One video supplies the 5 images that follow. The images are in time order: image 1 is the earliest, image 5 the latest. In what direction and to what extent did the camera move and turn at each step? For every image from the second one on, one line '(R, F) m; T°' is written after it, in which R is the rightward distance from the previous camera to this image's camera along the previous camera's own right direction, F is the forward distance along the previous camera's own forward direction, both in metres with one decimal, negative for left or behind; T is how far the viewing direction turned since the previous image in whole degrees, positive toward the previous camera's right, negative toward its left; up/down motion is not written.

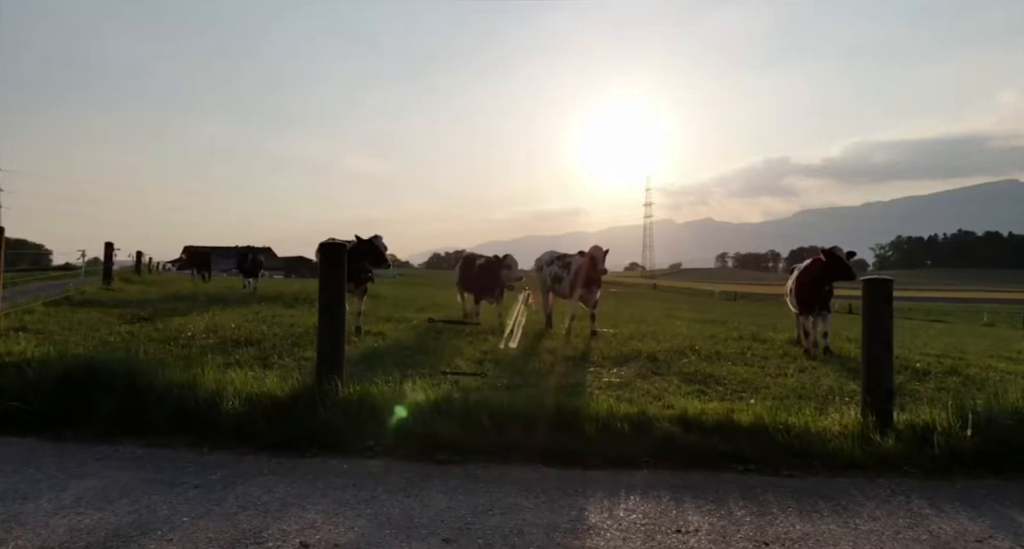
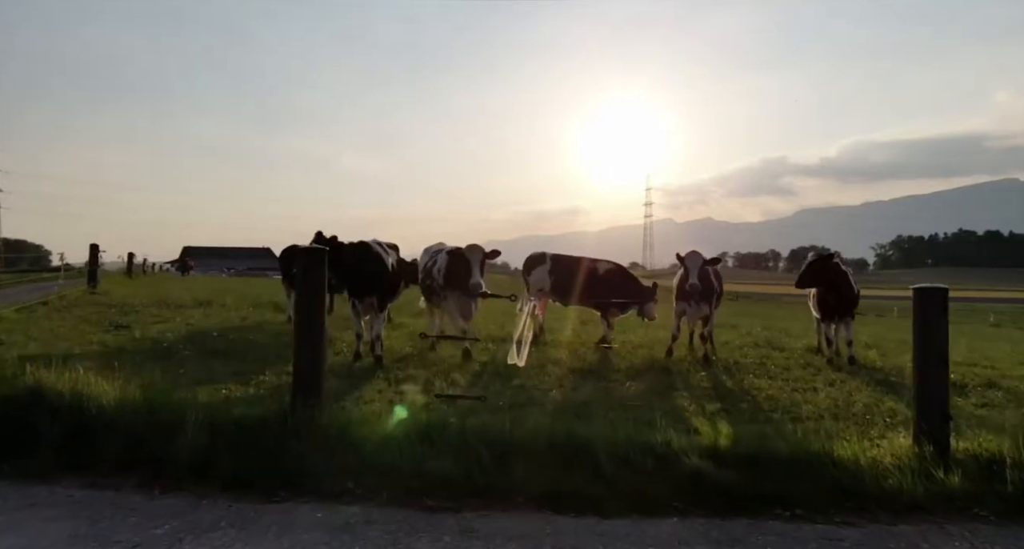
(0.0, +0.9) m; 0°
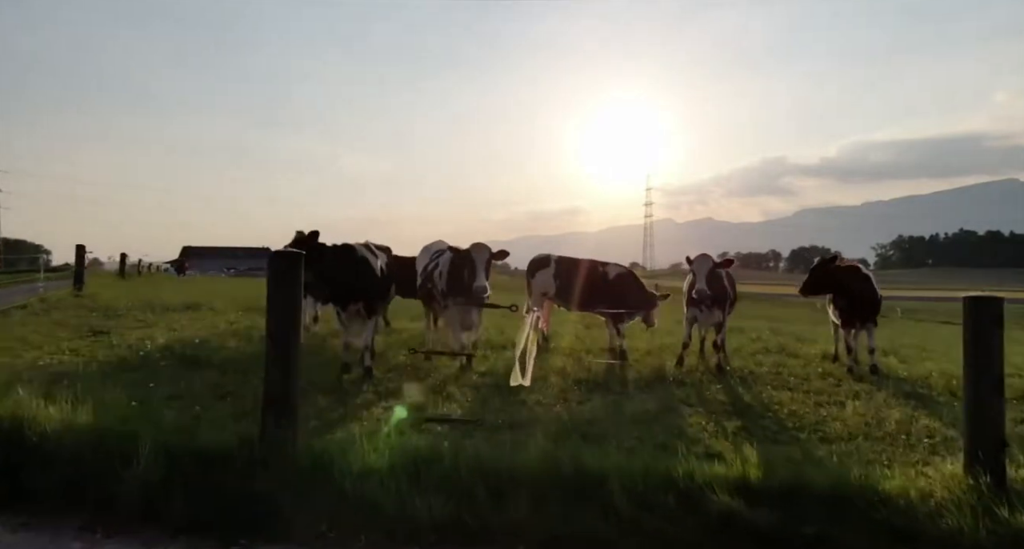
(0.0, +0.7) m; 0°
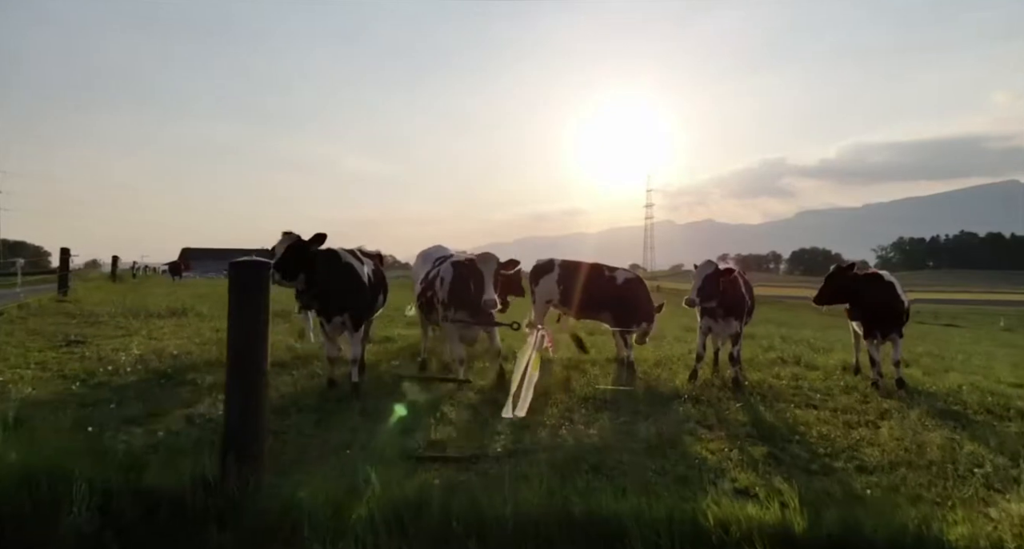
(0.0, +0.8) m; 0°
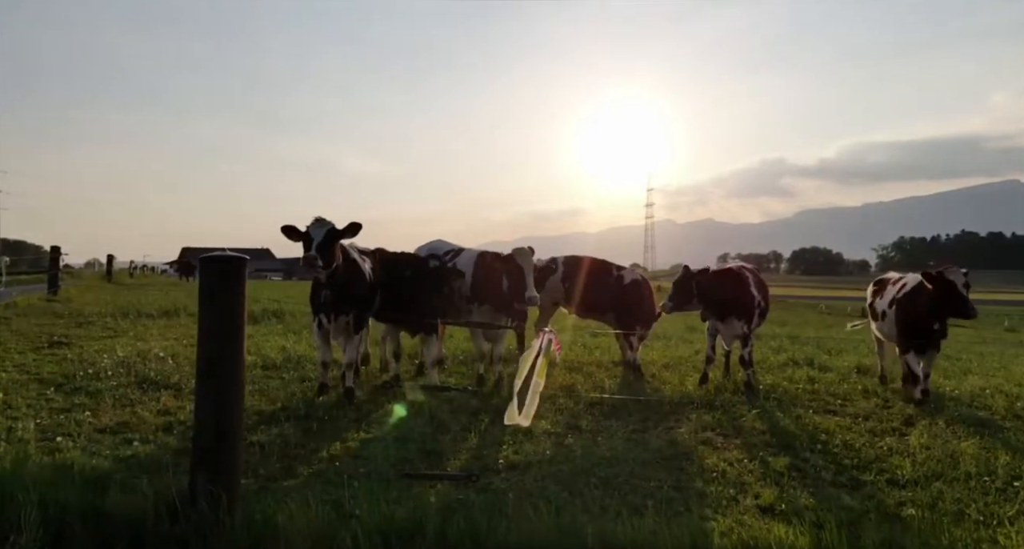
(0.0, +0.5) m; 0°
